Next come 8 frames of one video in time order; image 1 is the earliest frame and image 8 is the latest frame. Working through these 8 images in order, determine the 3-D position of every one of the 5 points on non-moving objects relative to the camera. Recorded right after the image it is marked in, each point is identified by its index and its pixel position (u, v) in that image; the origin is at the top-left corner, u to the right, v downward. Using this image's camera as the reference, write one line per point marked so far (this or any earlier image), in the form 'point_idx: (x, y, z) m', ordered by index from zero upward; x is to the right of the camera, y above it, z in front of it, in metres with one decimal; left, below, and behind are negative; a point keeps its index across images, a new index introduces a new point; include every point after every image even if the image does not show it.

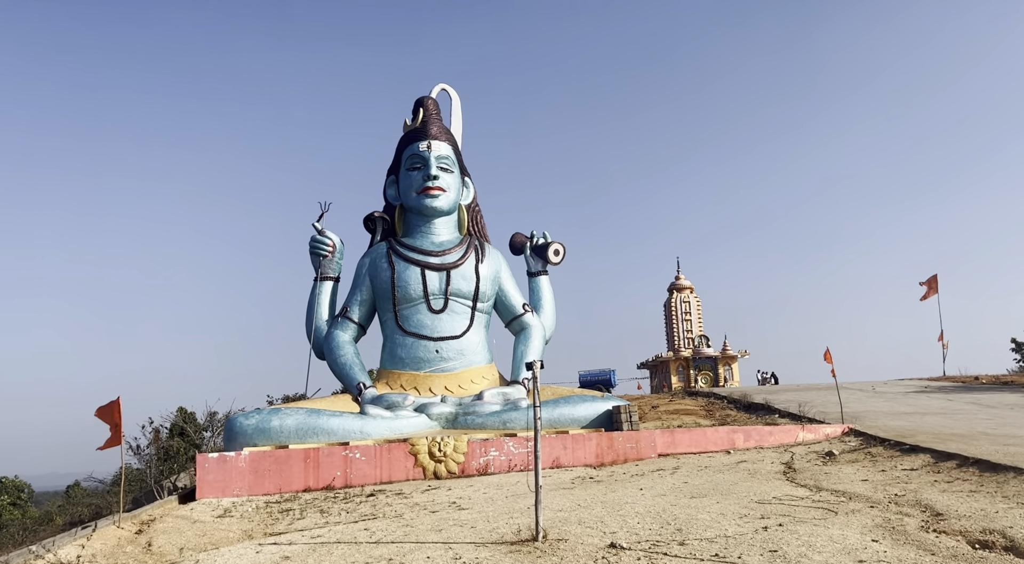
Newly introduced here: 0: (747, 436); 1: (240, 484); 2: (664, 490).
0: (+3.6, -2.3, +11.7) m
1: (-3.7, -2.7, +10.5) m
2: (+1.5, -2.1, +7.6) m
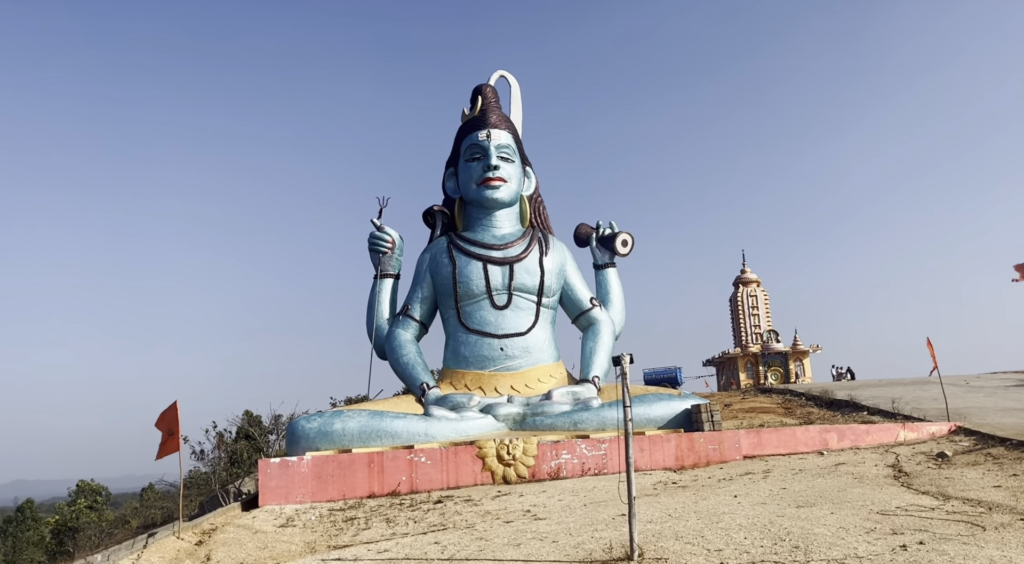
0: (+4.6, -2.1, +10.7) m
1: (-2.7, -2.7, +10.1) m
2: (+2.2, -1.9, +6.8) m
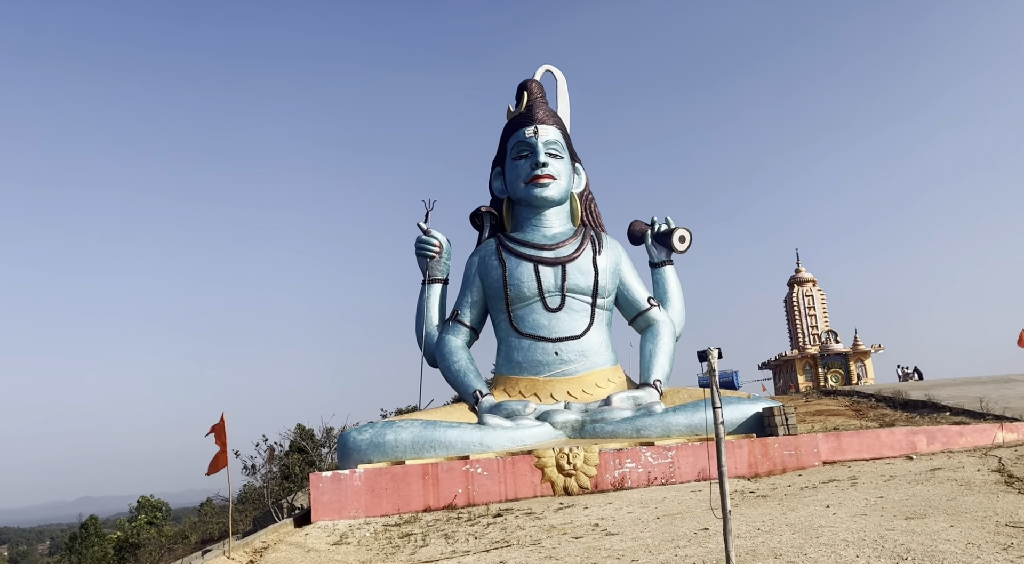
0: (+5.4, -2.0, +9.9) m
1: (-2.0, -2.8, +9.7) m
2: (+2.8, -1.8, +6.2) m
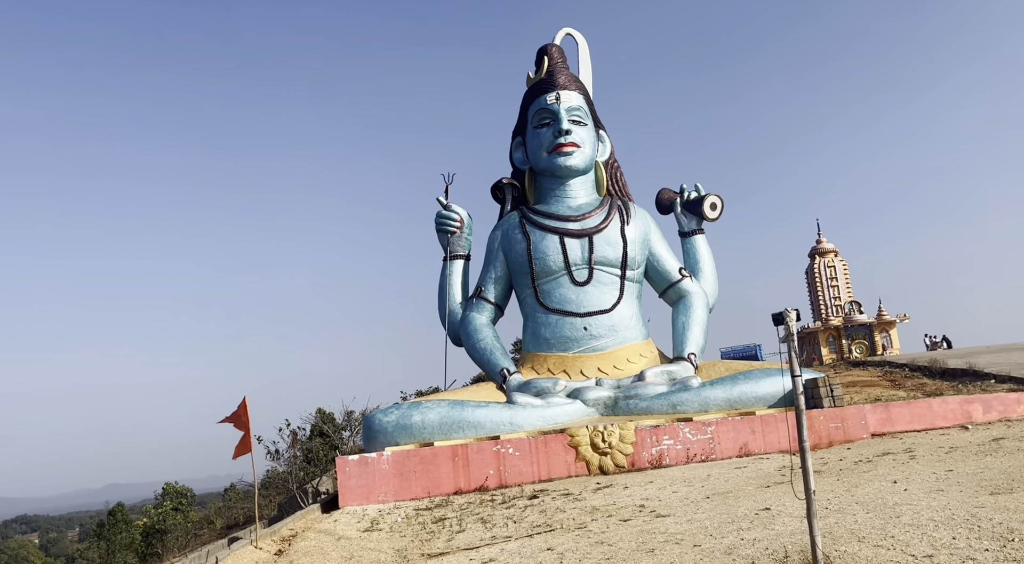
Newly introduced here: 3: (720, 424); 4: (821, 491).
0: (+5.8, -1.5, +9.4) m
1: (-1.5, -2.5, +9.4) m
2: (+3.1, -1.5, +5.7) m
3: (+2.6, -1.8, +9.6) m
4: (+2.4, -1.6, +6.0) m
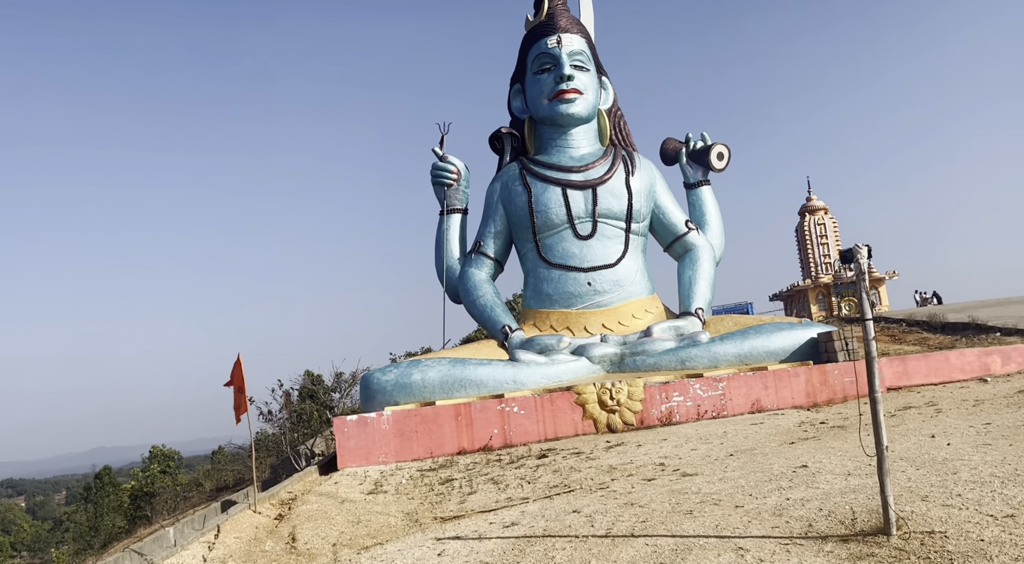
0: (+5.8, -0.9, +9.1) m
1: (-1.5, -2.0, +9.0) m
2: (+3.2, -1.1, +5.4) m
3: (+2.6, -1.2, +9.3) m
4: (+2.5, -1.2, +5.7) m
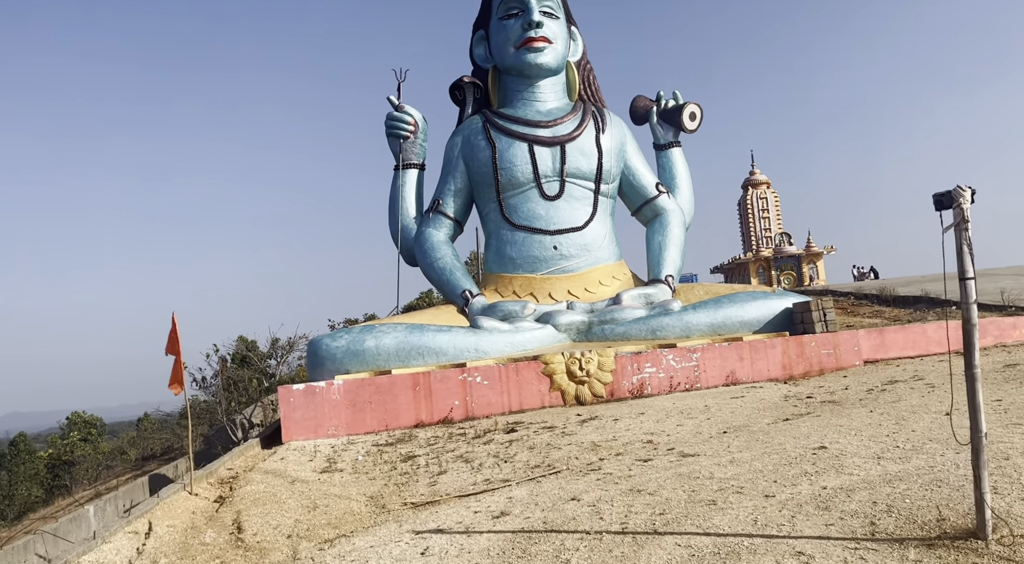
0: (+5.4, -0.6, +8.9) m
1: (-1.9, -1.5, +8.3) m
2: (+3.1, -0.9, +5.0) m
3: (+2.2, -0.8, +8.8) m
4: (+2.4, -1.0, +5.2) m
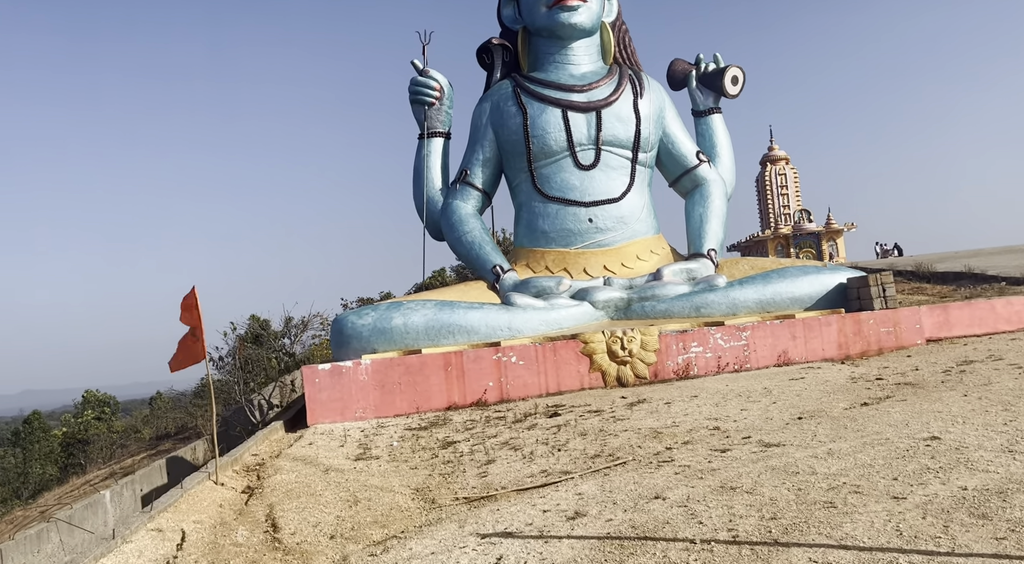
0: (+5.8, -0.3, +8.3) m
1: (-1.5, -1.2, +7.8) m
2: (+3.5, -0.7, +4.5) m
3: (+2.6, -0.5, +8.3) m
4: (+2.8, -0.8, +4.7) m
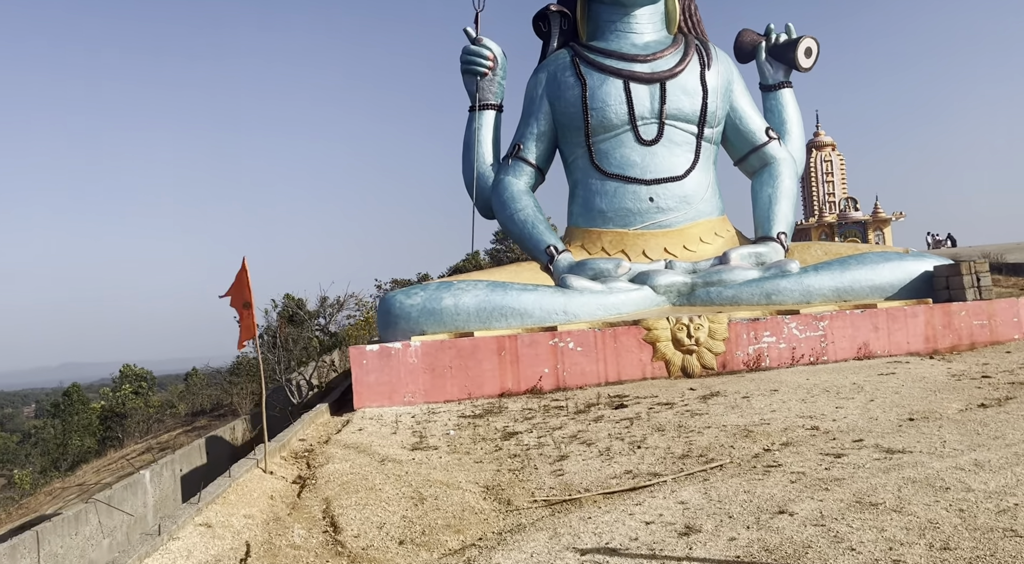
0: (+6.4, -0.2, +7.6) m
1: (-0.9, -1.0, +7.3) m
2: (+3.9, -0.6, +3.8) m
3: (+3.2, -0.4, +7.6) m
4: (+3.2, -0.7, +4.1) m
